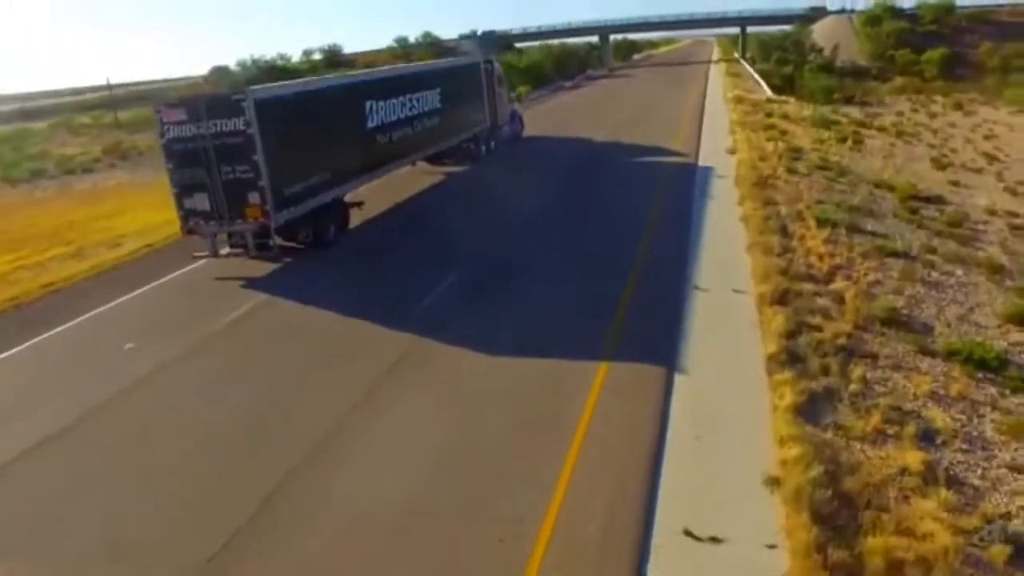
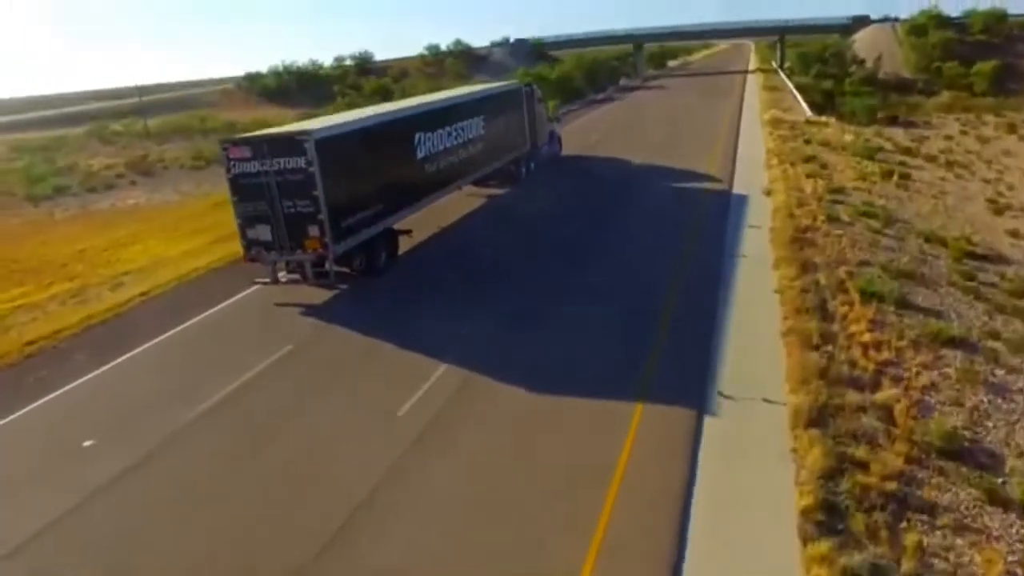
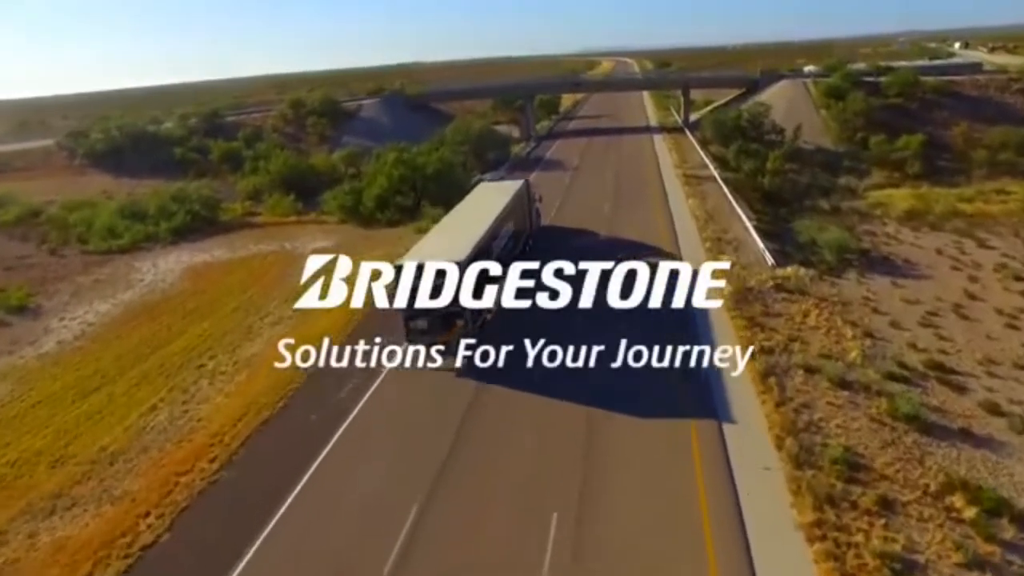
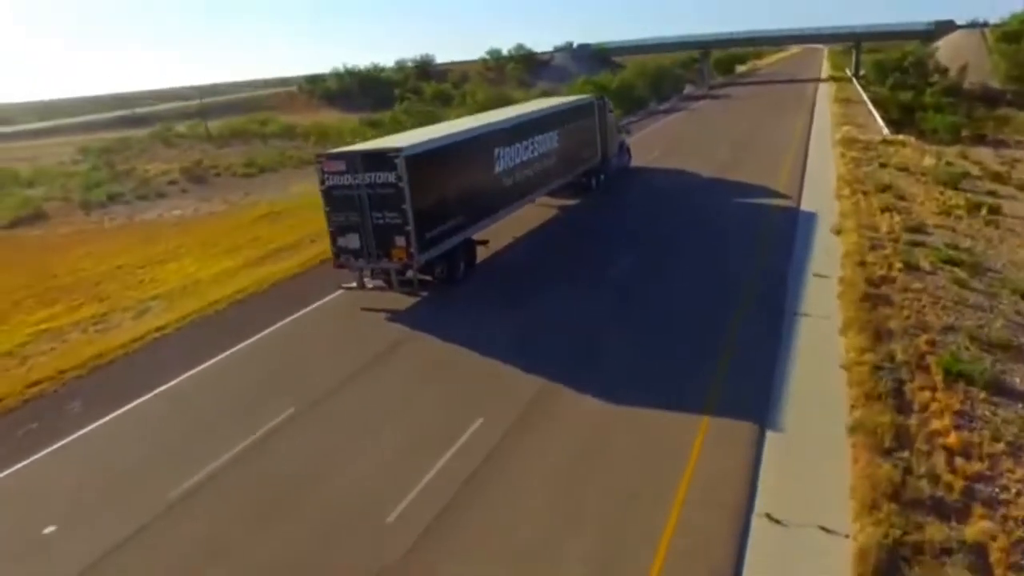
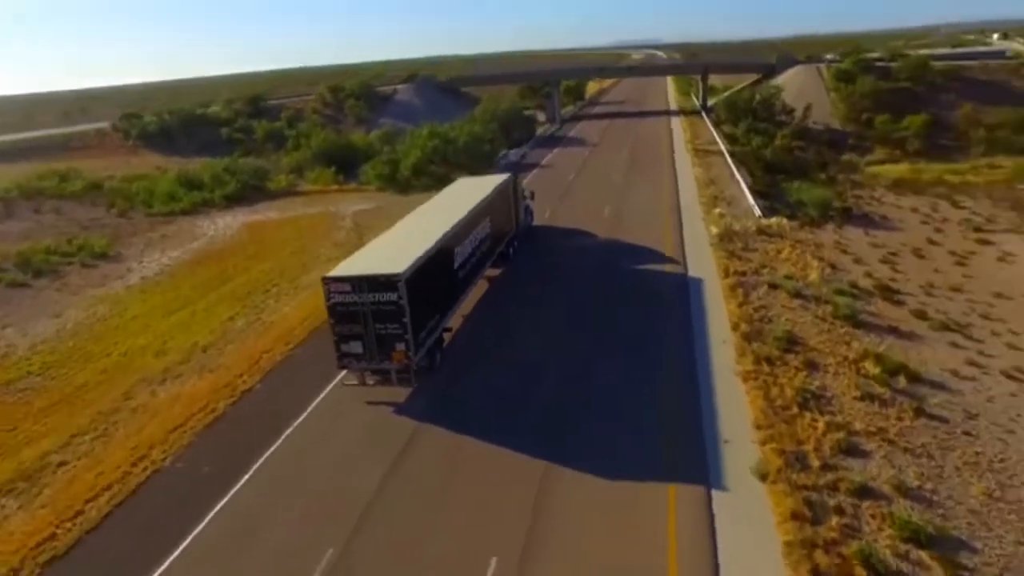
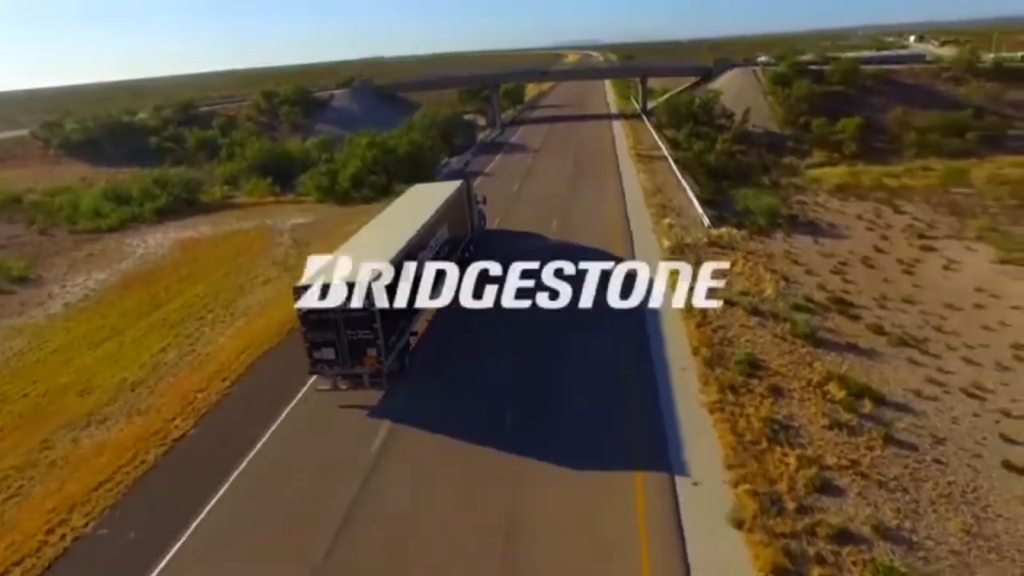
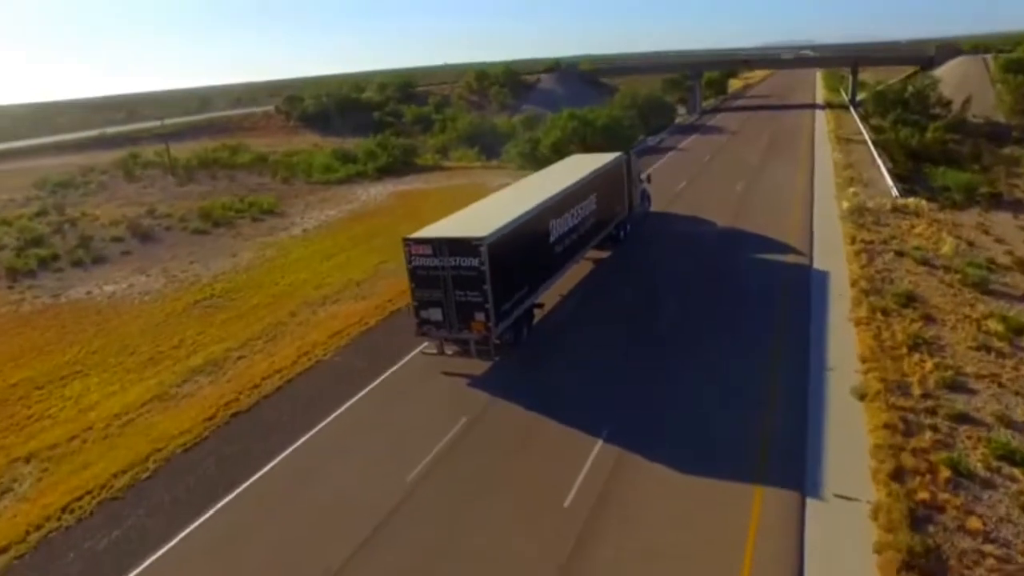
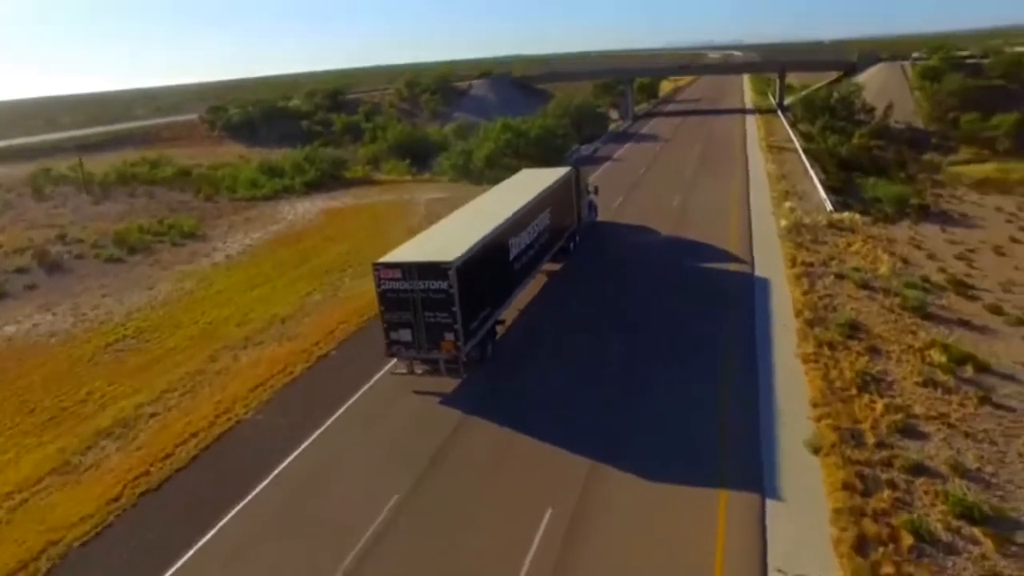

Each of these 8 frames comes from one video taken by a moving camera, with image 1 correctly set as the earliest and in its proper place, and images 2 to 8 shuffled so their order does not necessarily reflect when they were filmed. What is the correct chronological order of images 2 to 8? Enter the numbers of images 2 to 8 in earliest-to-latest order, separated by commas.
2, 4, 7, 8, 5, 6, 3
